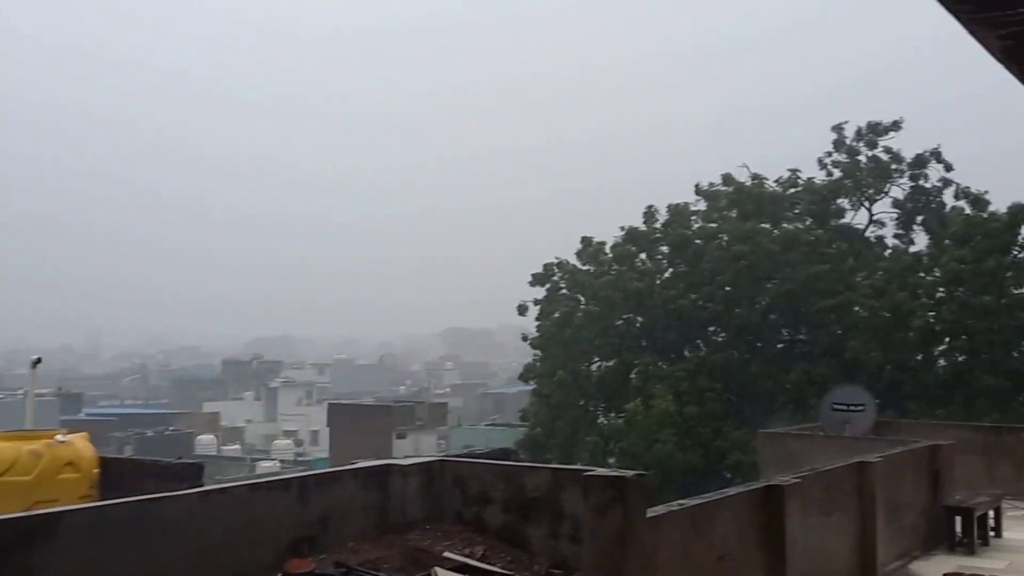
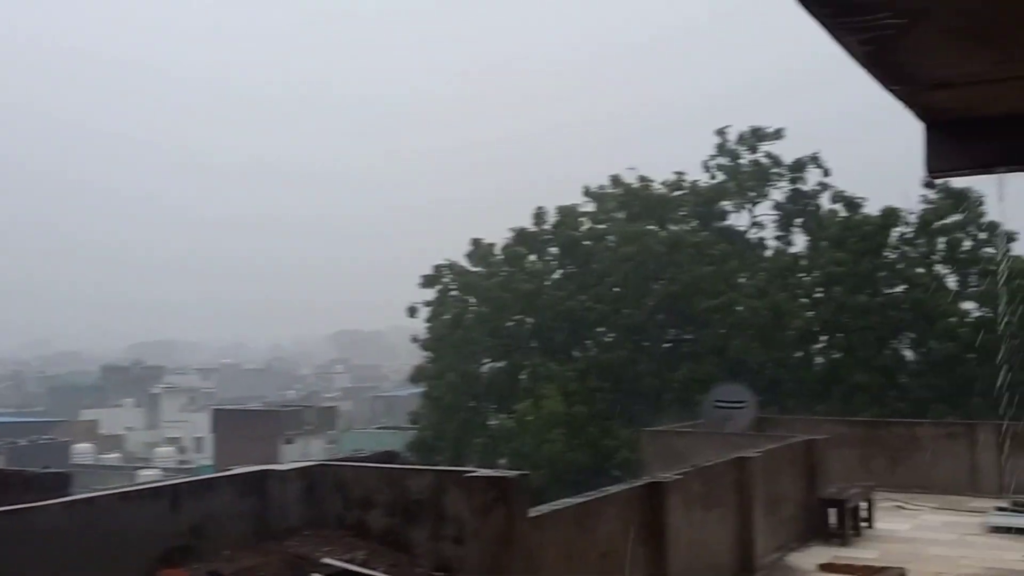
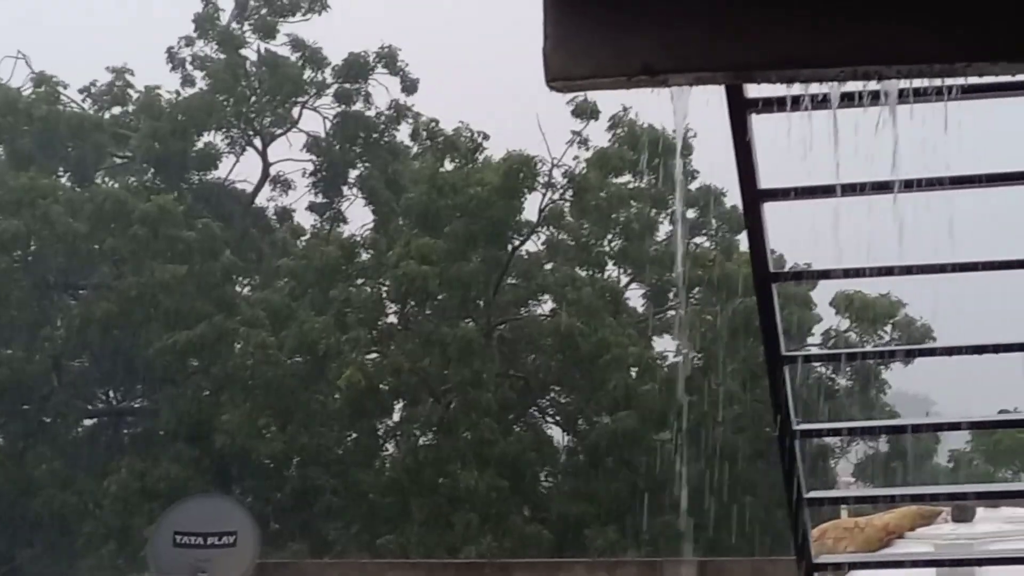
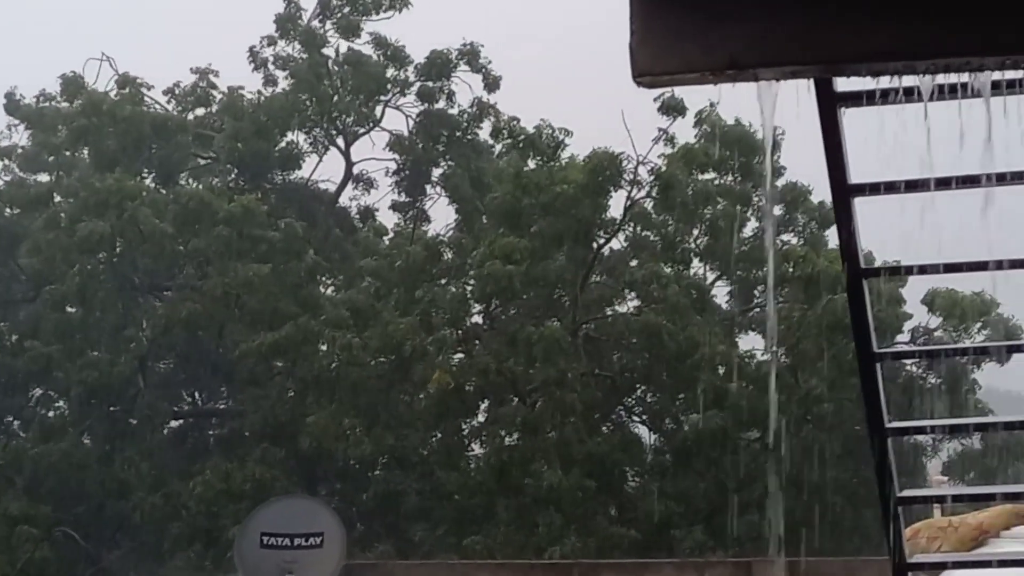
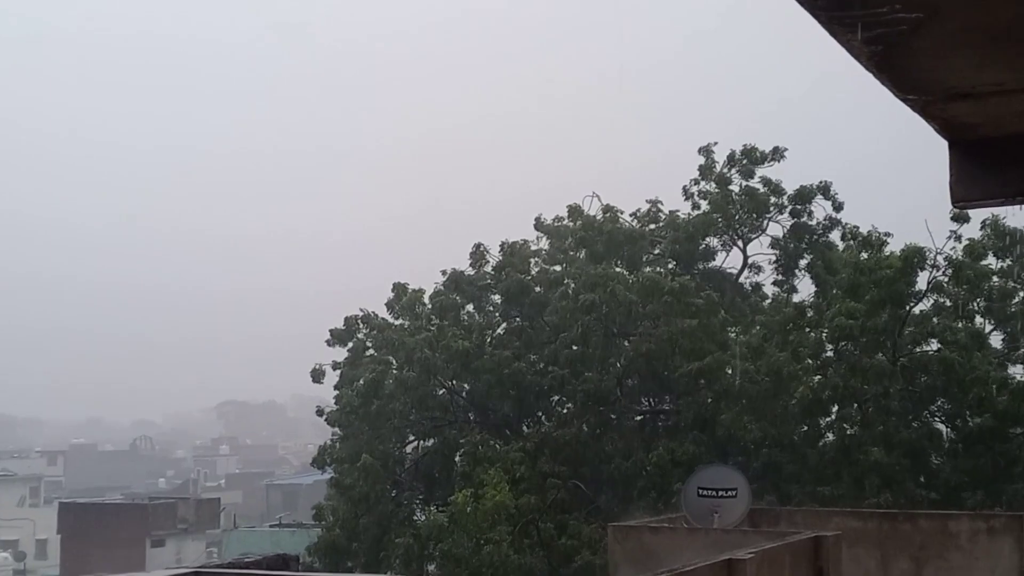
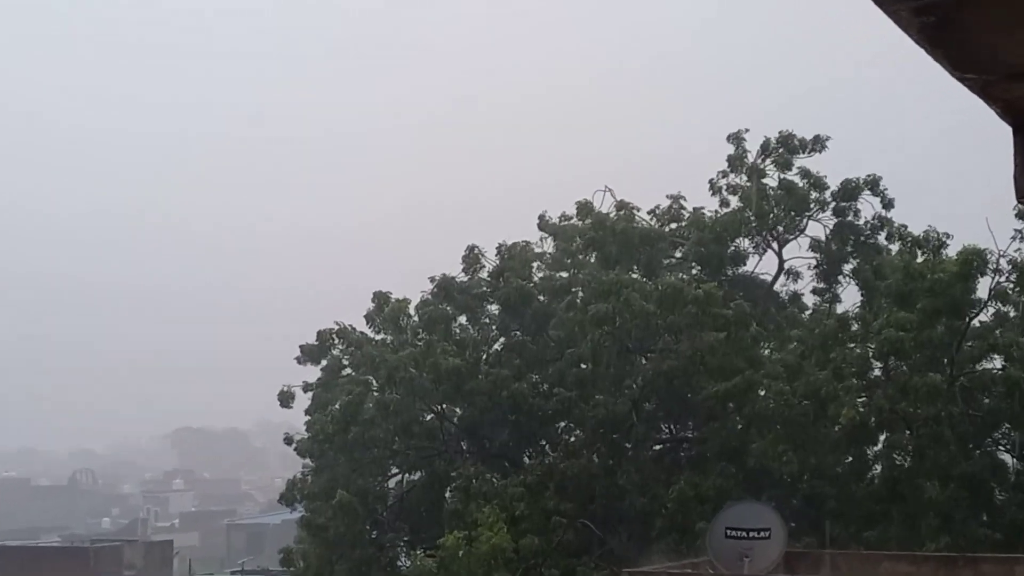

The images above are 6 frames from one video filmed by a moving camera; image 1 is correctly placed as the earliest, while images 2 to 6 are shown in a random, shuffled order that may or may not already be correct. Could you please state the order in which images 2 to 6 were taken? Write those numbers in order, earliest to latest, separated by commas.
2, 5, 6, 4, 3
